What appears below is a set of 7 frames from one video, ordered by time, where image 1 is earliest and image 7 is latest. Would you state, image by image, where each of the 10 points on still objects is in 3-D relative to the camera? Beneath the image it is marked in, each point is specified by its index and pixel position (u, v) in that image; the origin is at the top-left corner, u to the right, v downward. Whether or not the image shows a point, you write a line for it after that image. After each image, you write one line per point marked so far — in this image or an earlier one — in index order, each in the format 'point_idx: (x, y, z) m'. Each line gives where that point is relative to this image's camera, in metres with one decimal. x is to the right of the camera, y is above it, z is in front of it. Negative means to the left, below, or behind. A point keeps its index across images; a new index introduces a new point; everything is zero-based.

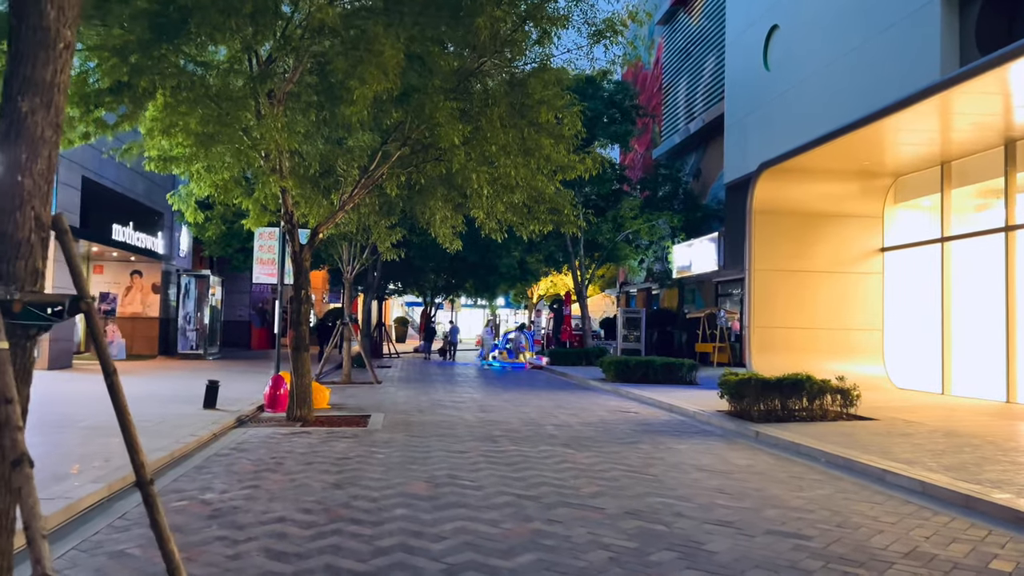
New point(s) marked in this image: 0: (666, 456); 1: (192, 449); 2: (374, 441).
0: (+1.9, -2.1, +9.9) m
1: (-3.8, -1.9, +9.6) m
2: (-1.9, -2.1, +10.8) m
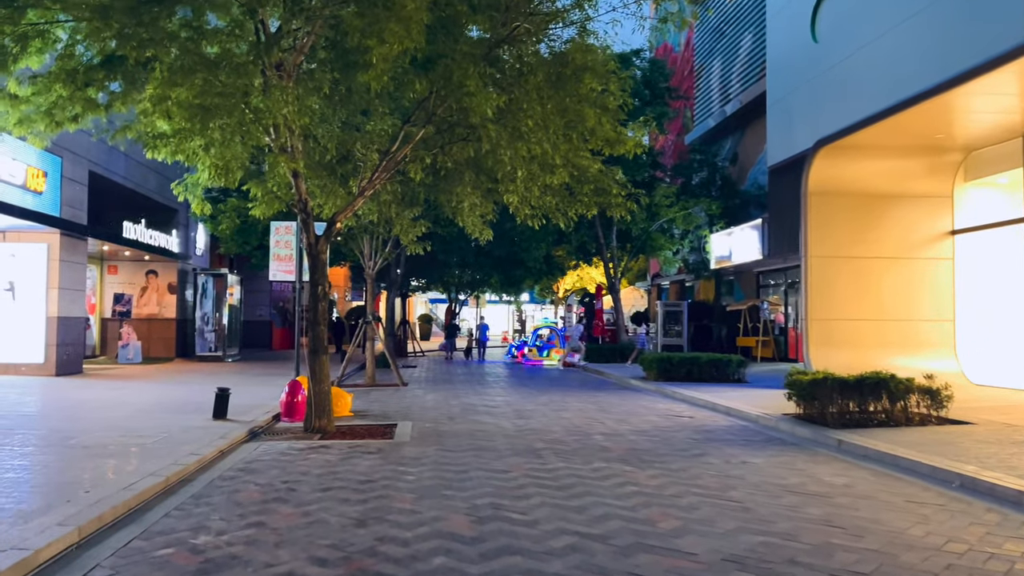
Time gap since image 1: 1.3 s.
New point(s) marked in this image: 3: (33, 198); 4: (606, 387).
0: (+2.5, -2.0, +8.4) m
1: (-3.3, -1.9, +8.3) m
2: (-1.3, -2.0, +9.4) m
3: (-10.5, +2.0, +17.5) m
4: (+2.3, -2.4, +19.4) m
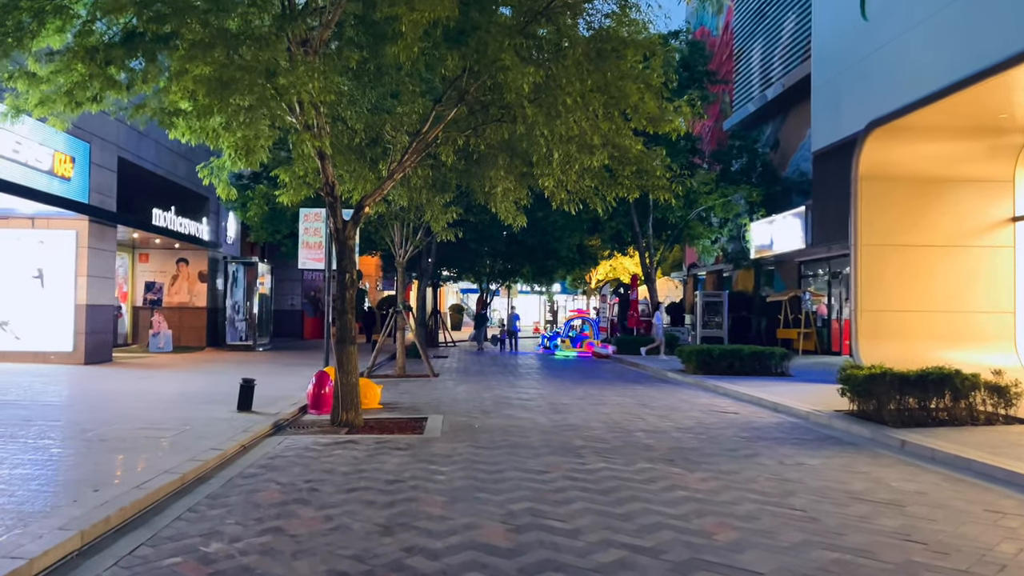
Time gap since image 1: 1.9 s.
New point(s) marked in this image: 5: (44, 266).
0: (+2.8, -1.8, +7.8) m
1: (-2.9, -1.8, +7.8) m
2: (-0.9, -1.8, +8.9) m
3: (-9.7, +2.3, +17.3) m
4: (+3.1, -2.1, +18.7) m
5: (-10.8, +0.5, +18.5) m
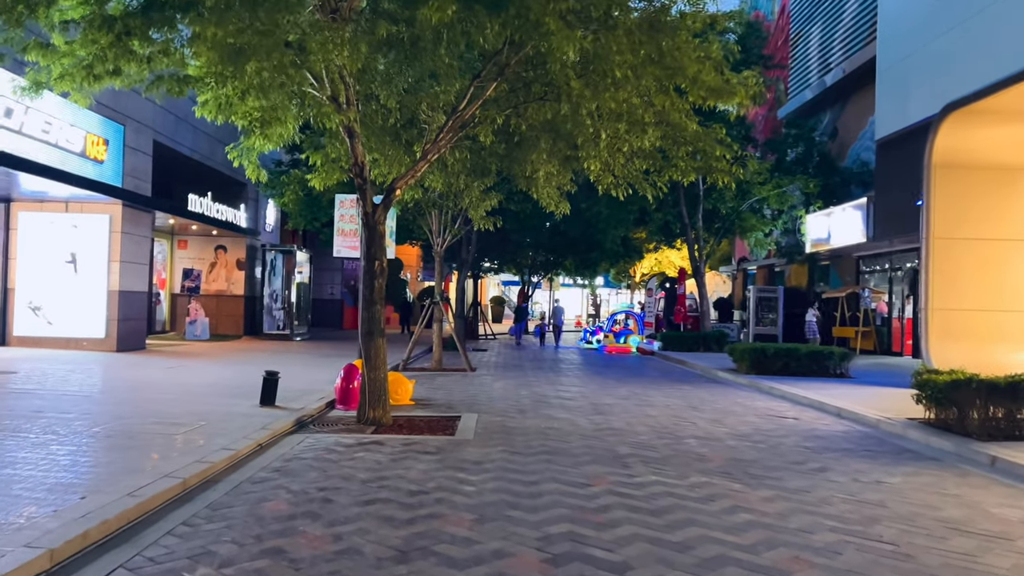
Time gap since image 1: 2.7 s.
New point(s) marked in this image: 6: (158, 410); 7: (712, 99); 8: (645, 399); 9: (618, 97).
0: (+3.1, -1.8, +6.7) m
1: (-2.6, -1.6, +7.1) m
2: (-0.5, -1.7, +8.1) m
3: (-8.8, +2.6, +16.9) m
4: (+4.0, -2.0, +17.7) m
5: (-9.9, +0.8, +18.2) m
6: (-4.5, -1.6, +10.2) m
7: (+2.6, +2.4, +10.3) m
8: (+2.2, -1.9, +13.3) m
9: (+1.3, +2.4, +10.0) m
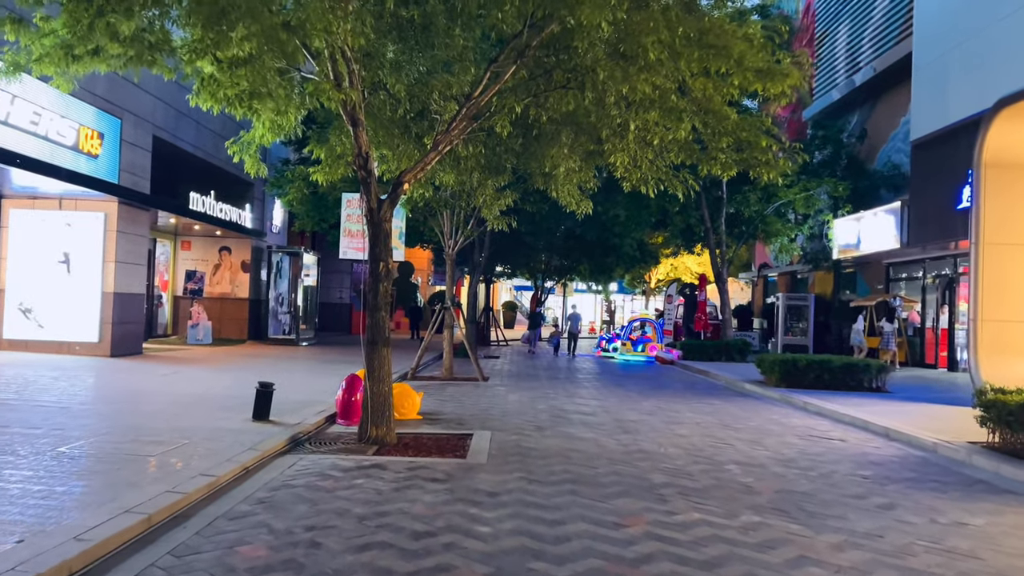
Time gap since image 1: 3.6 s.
0: (+3.3, -1.9, +5.7) m
1: (-2.5, -1.7, +6.1) m
2: (-0.3, -1.8, +7.1) m
3: (-8.5, +2.5, +16.0) m
4: (+4.3, -2.2, +16.6) m
5: (-9.5, +0.8, +17.3) m
6: (-4.3, -1.6, +9.2) m
7: (+2.8, +2.4, +9.3) m
8: (+2.5, -2.0, +12.3) m
9: (+1.6, +2.3, +9.0) m
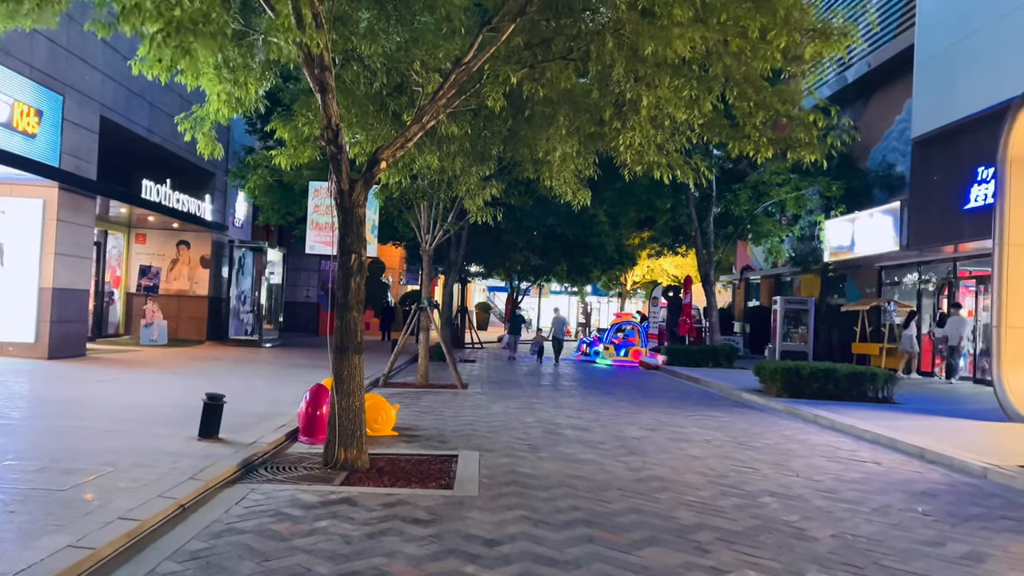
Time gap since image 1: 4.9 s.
0: (+3.4, -1.9, +4.4) m
1: (-2.4, -1.6, +4.6) m
2: (-0.3, -1.7, +5.7) m
3: (-8.8, +2.6, +14.3) m
4: (+3.9, -2.2, +15.4) m
5: (-9.9, +0.9, +15.6) m
6: (-4.3, -1.5, +7.7) m
7: (+2.8, +2.3, +8.0) m
8: (+2.3, -2.0, +11.0) m
9: (+1.5, +2.3, +7.6) m
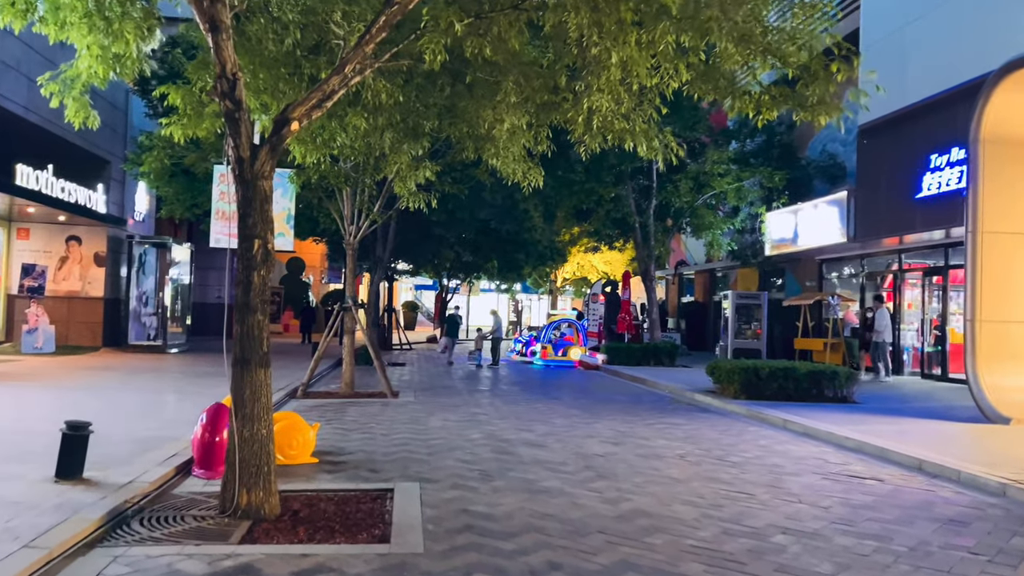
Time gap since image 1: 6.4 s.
0: (+3.3, -1.8, +3.2) m
1: (-2.5, -1.6, +2.9) m
2: (-0.5, -1.7, +4.1) m
3: (-9.7, +2.6, +11.9) m
4: (+2.8, -2.1, +14.1) m
5: (-11.0, +0.9, +13.1) m
6: (-4.7, -1.5, +5.7) m
7: (+2.3, +2.4, +6.7) m
8: (+1.6, -1.9, +9.6) m
9: (+1.1, +2.4, +6.2) m
